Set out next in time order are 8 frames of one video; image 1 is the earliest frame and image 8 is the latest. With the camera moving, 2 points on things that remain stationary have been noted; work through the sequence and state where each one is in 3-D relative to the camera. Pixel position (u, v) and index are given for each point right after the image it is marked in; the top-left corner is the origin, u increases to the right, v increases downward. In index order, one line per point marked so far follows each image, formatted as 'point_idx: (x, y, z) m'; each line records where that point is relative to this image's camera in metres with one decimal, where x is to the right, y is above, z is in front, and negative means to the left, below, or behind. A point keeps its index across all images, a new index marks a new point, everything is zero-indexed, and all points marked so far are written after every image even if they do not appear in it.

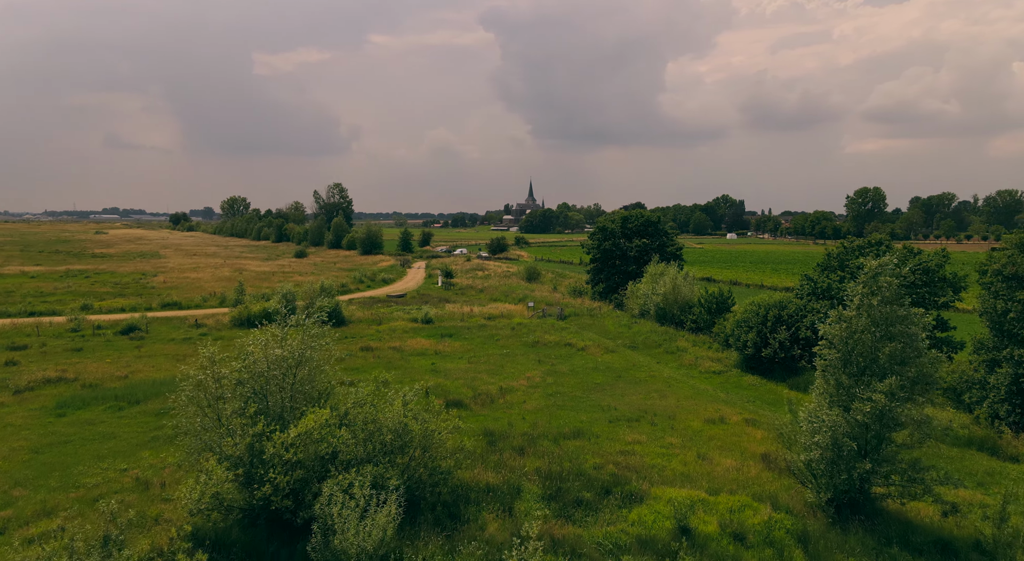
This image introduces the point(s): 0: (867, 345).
0: (+9.1, -1.6, +18.7) m
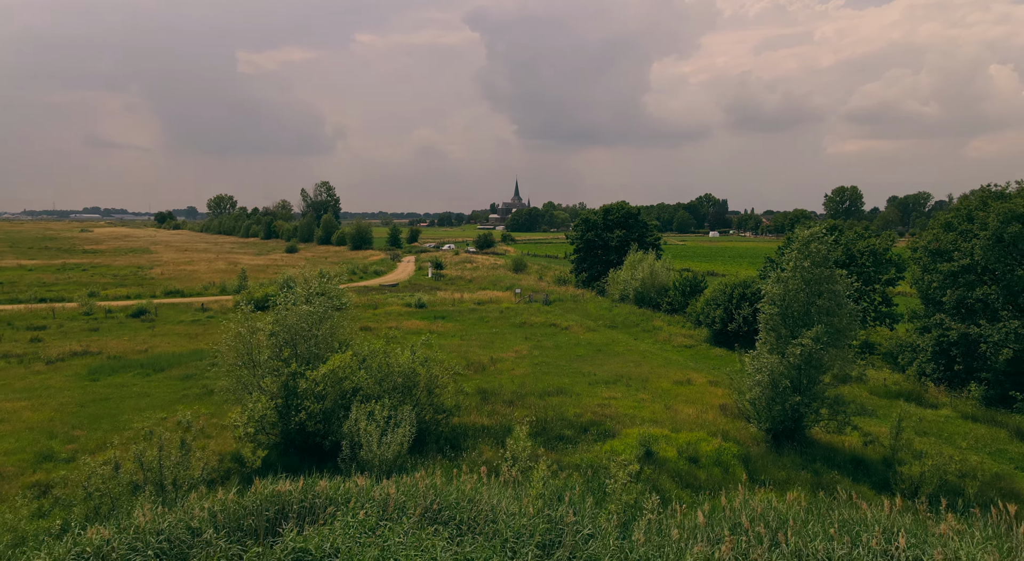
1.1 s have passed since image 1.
0: (+8.9, -0.6, +22.4) m
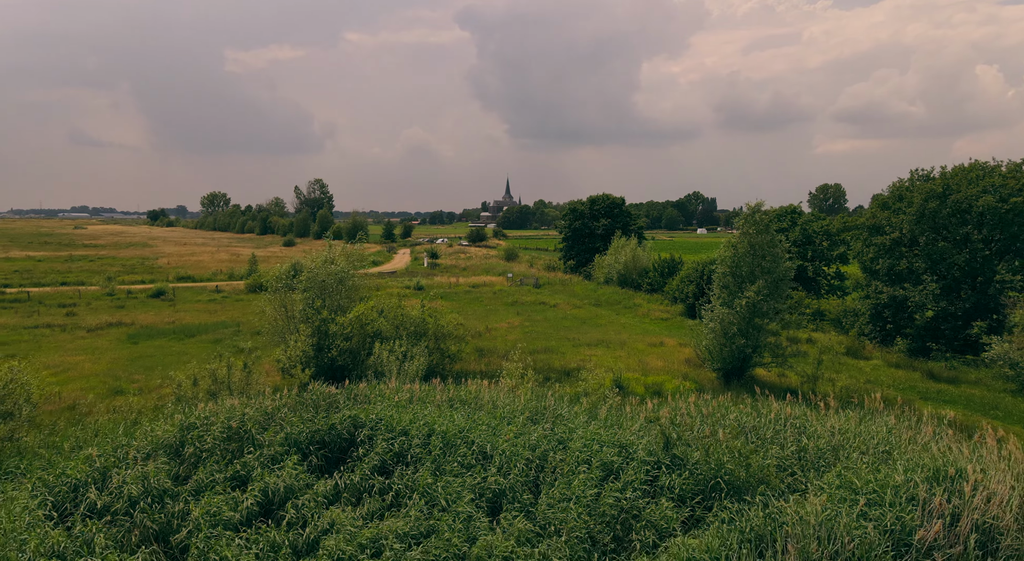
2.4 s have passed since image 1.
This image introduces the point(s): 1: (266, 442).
0: (+8.7, +0.7, +26.9) m
1: (-5.1, -3.2, +14.9) m
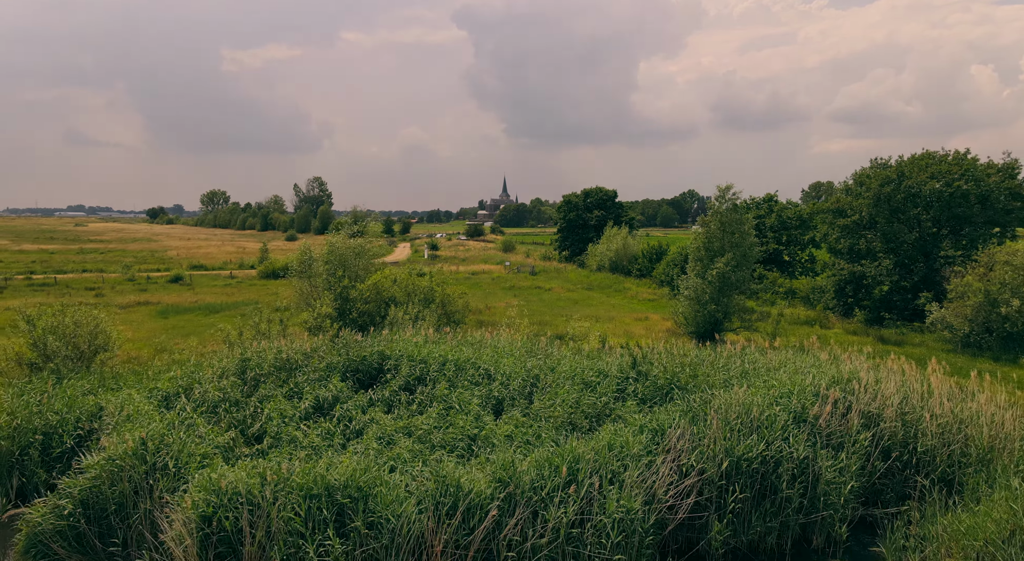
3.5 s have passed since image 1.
0: (+8.6, +1.8, +30.5) m
1: (-5.1, -2.1, +18.5) m
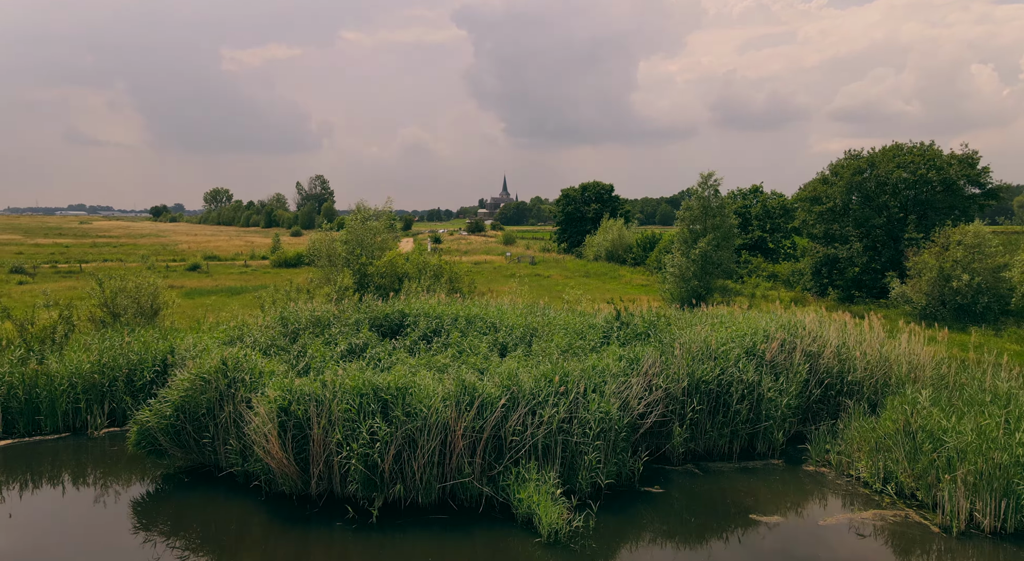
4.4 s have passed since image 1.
0: (+8.7, +2.8, +33.6) m
1: (-5.0, -1.2, +21.6) m
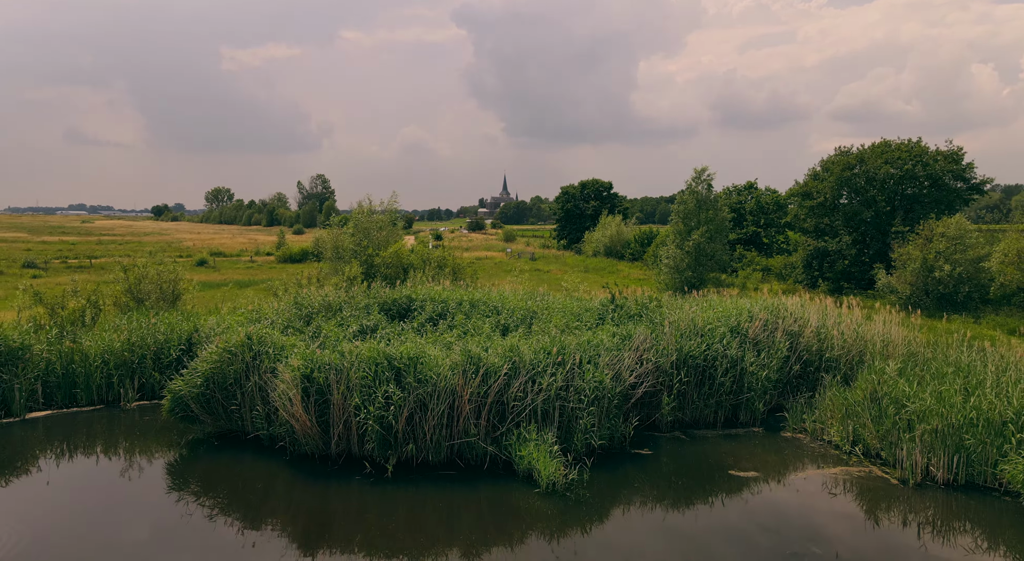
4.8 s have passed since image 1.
0: (+8.7, +3.2, +34.9) m
1: (-5.0, -0.8, +22.9) m
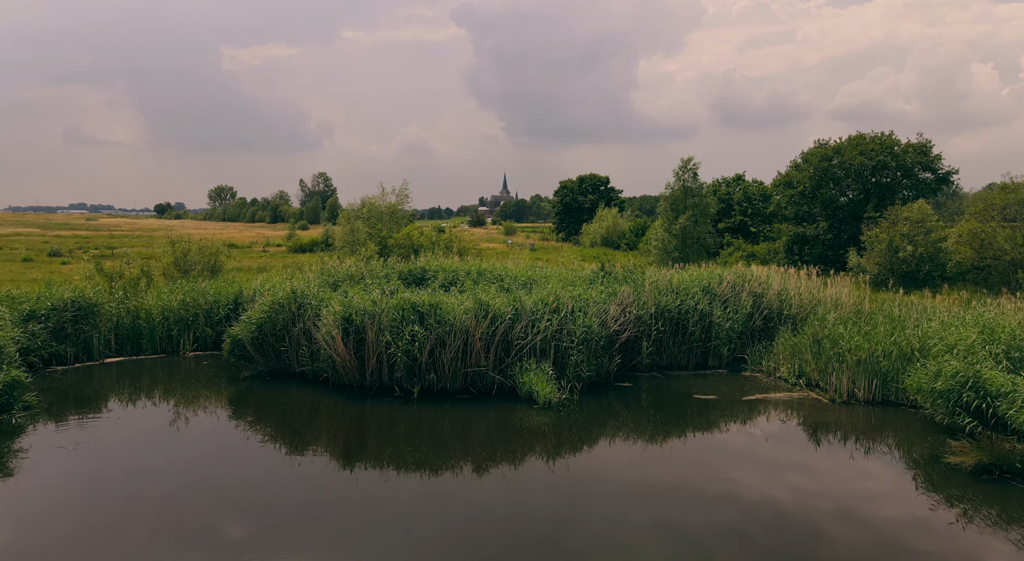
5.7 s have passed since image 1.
0: (+8.8, +4.2, +38.0) m
1: (-4.9, +0.2, +26.0) m
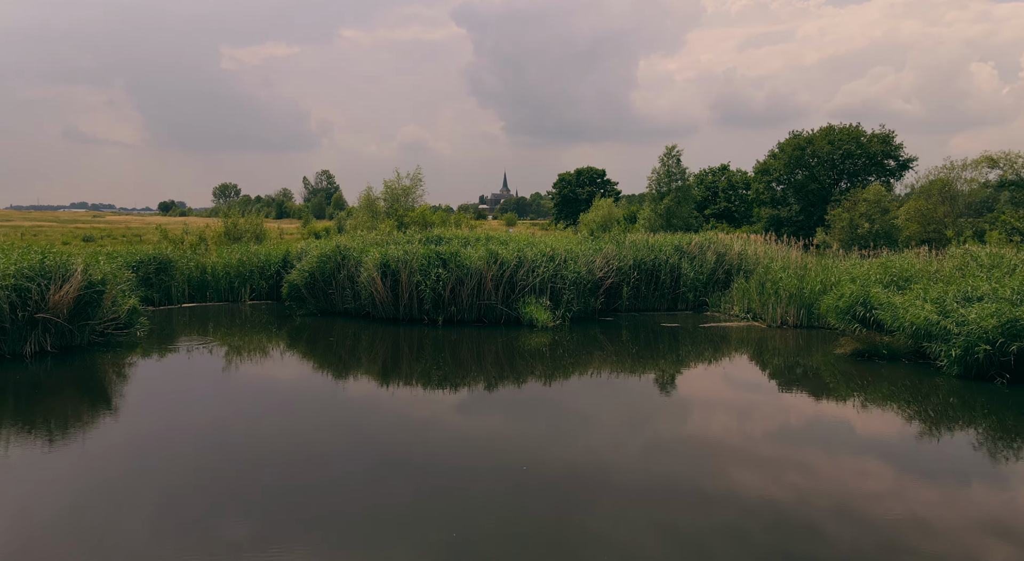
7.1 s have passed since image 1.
0: (+8.9, +5.6, +42.5) m
1: (-4.8, +1.7, +30.5) m
